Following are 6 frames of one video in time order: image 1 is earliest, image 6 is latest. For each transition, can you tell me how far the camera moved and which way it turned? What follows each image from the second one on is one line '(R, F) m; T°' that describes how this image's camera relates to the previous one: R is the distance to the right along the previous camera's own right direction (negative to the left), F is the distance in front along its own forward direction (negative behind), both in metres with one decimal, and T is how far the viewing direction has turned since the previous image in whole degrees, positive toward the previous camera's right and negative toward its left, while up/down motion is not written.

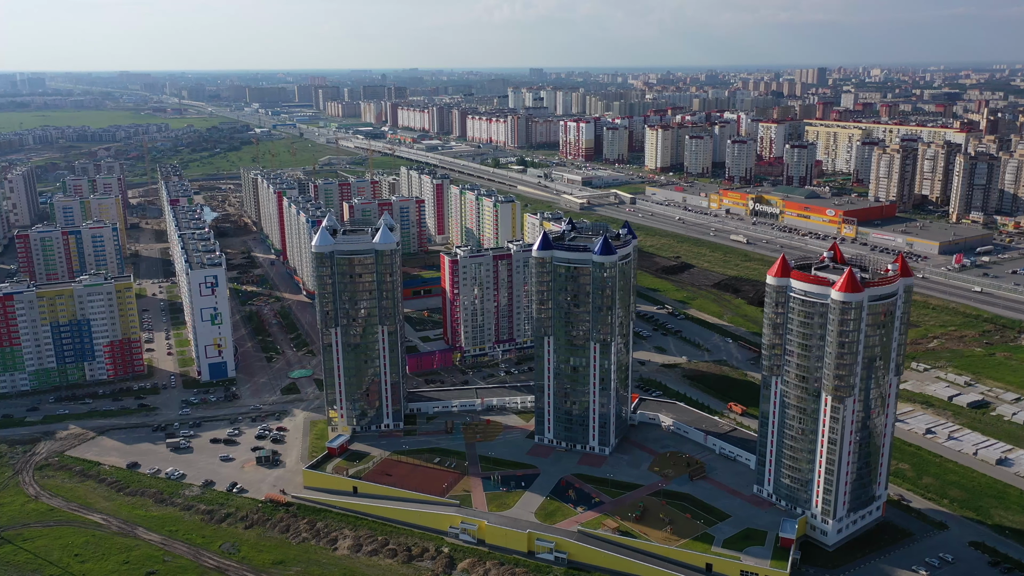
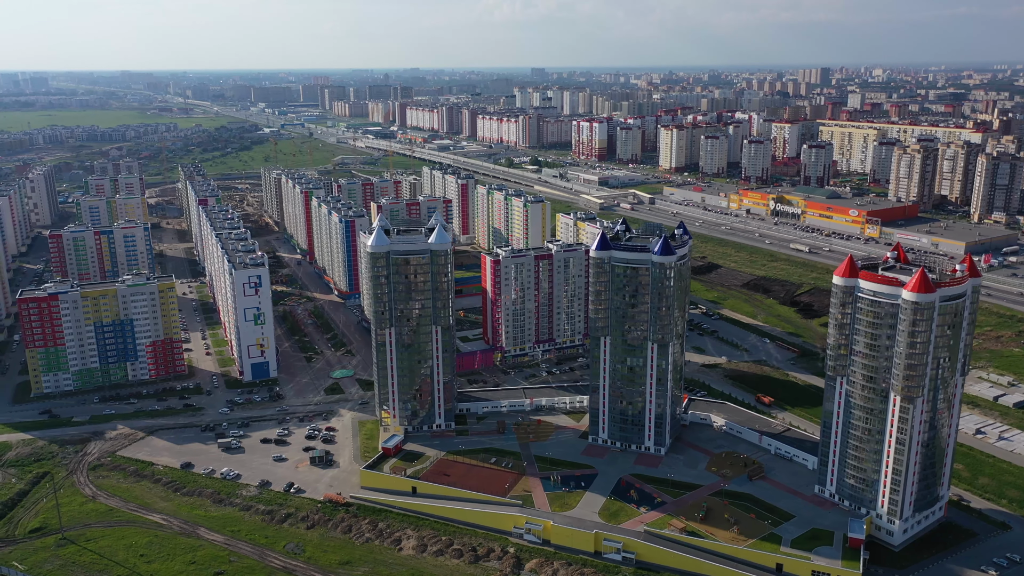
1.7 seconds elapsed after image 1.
(-3.3, 0.0) m; 0°
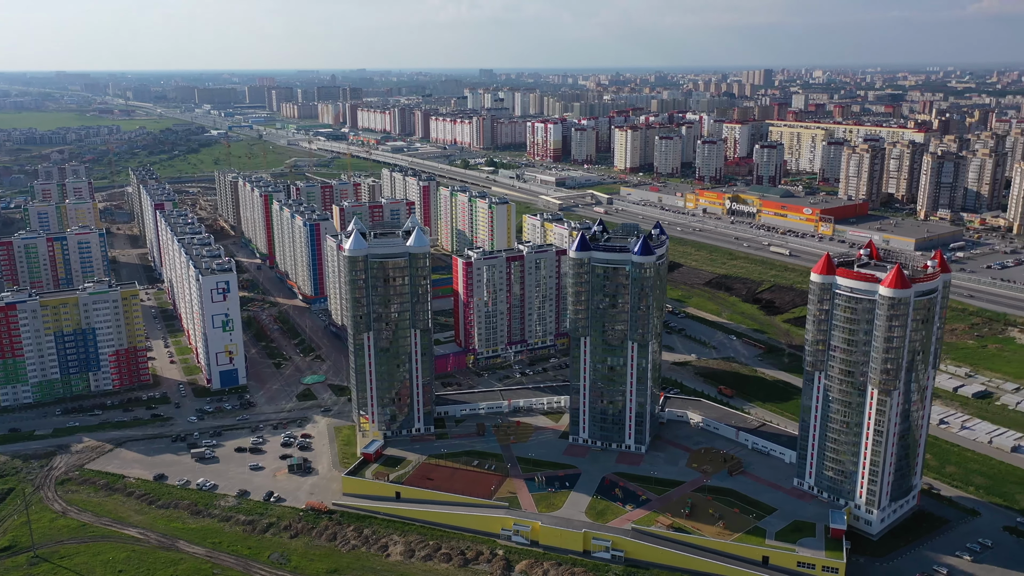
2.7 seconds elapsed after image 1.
(-1.7, +0.1) m; +4°
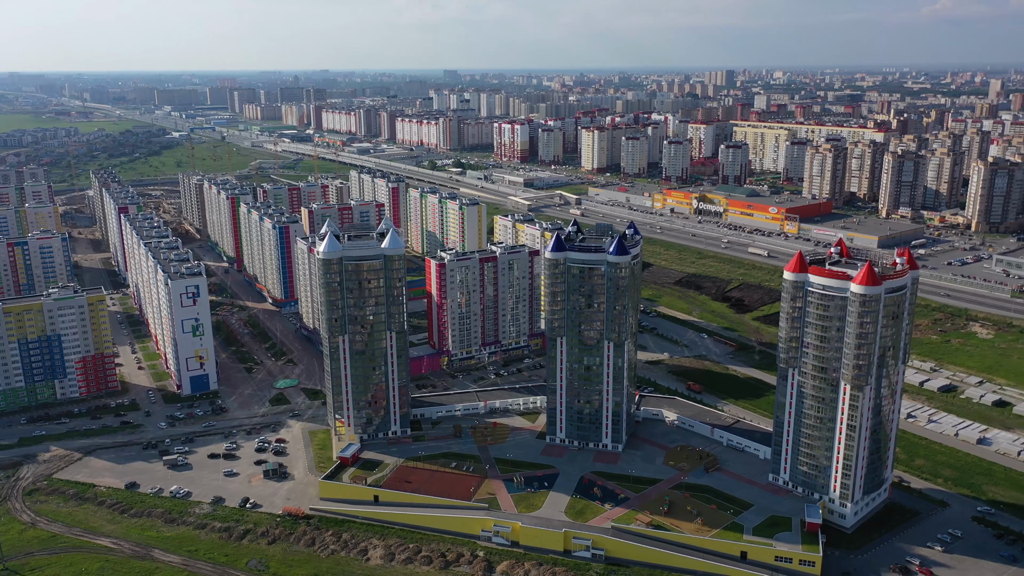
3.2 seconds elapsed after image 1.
(-0.5, 0.0) m; +2°
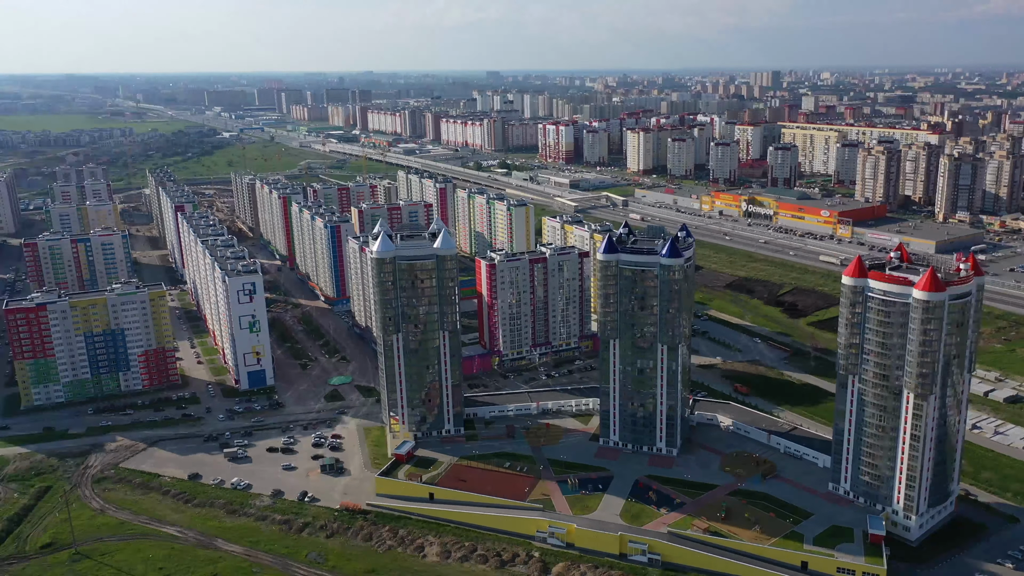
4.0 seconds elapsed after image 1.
(-0.9, -0.1) m; -3°
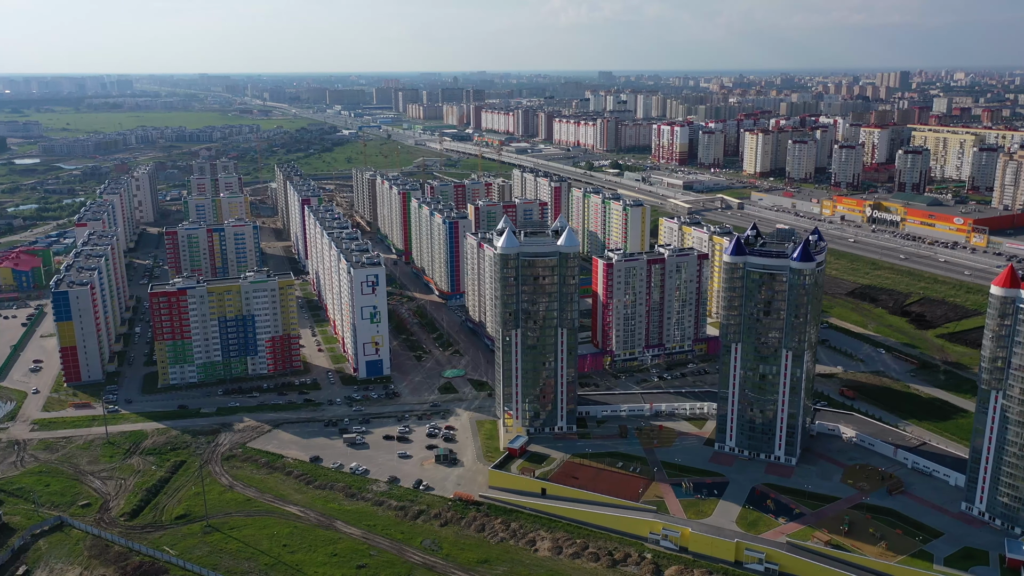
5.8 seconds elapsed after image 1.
(-0.9, -0.3) m; -7°
